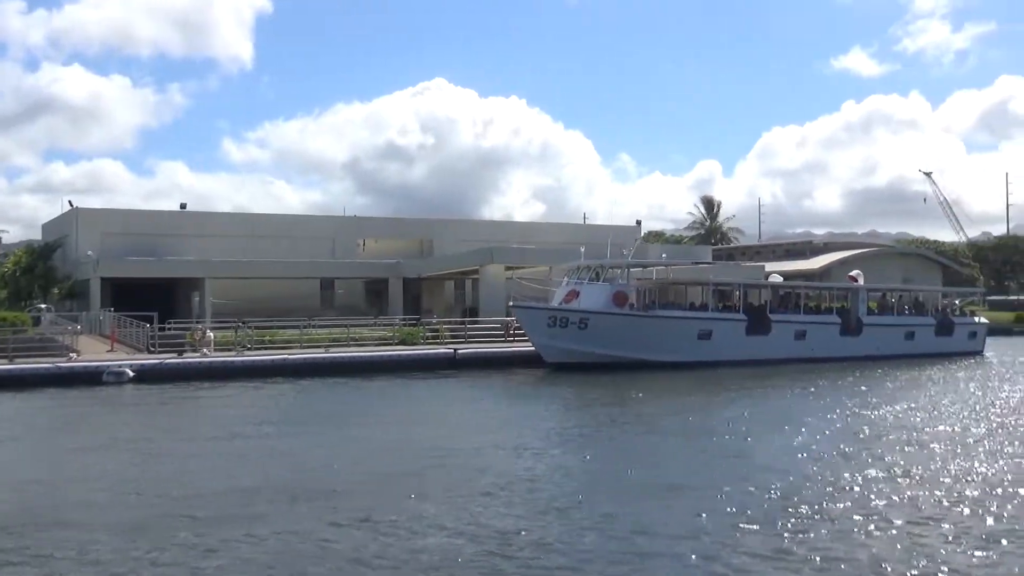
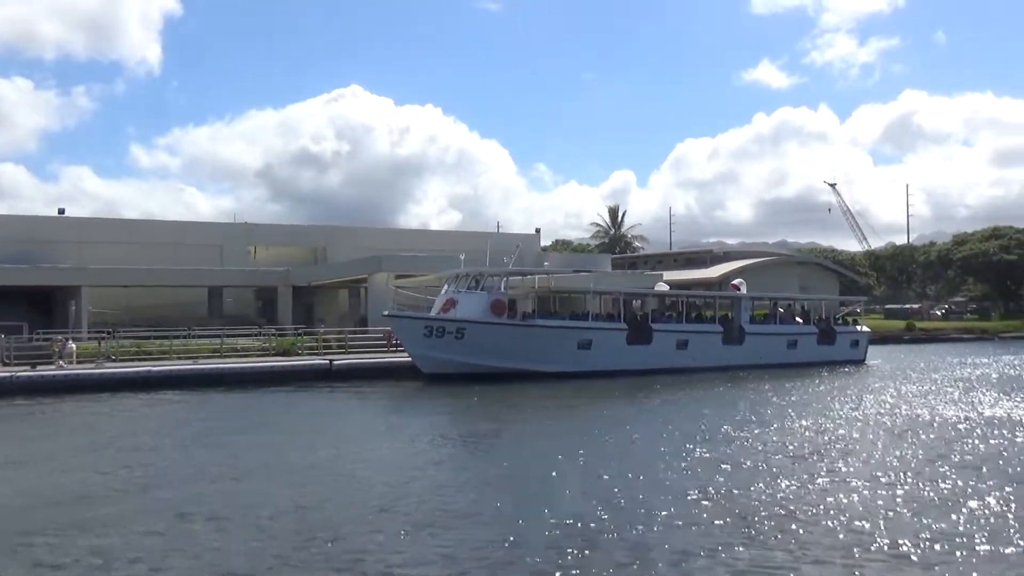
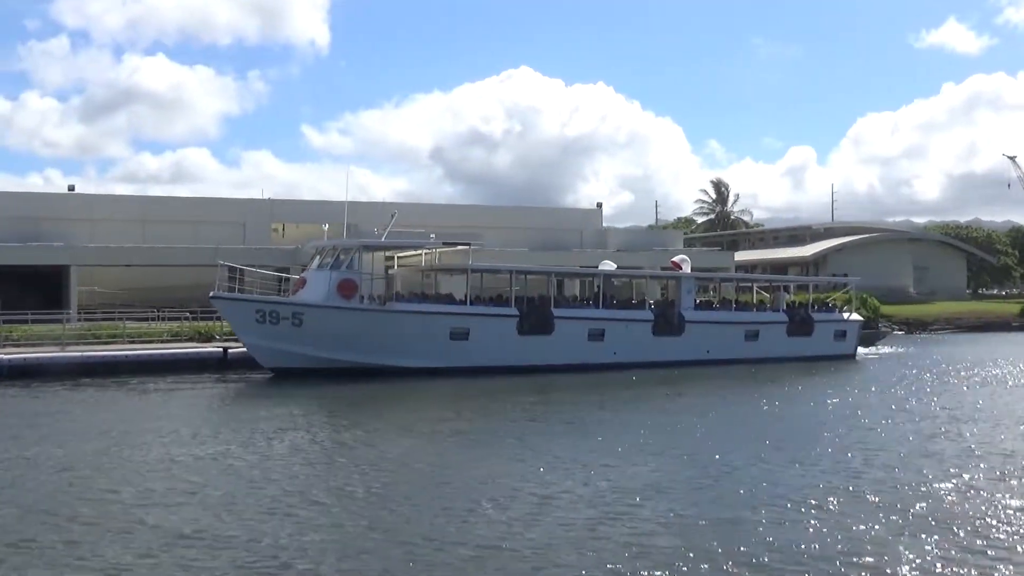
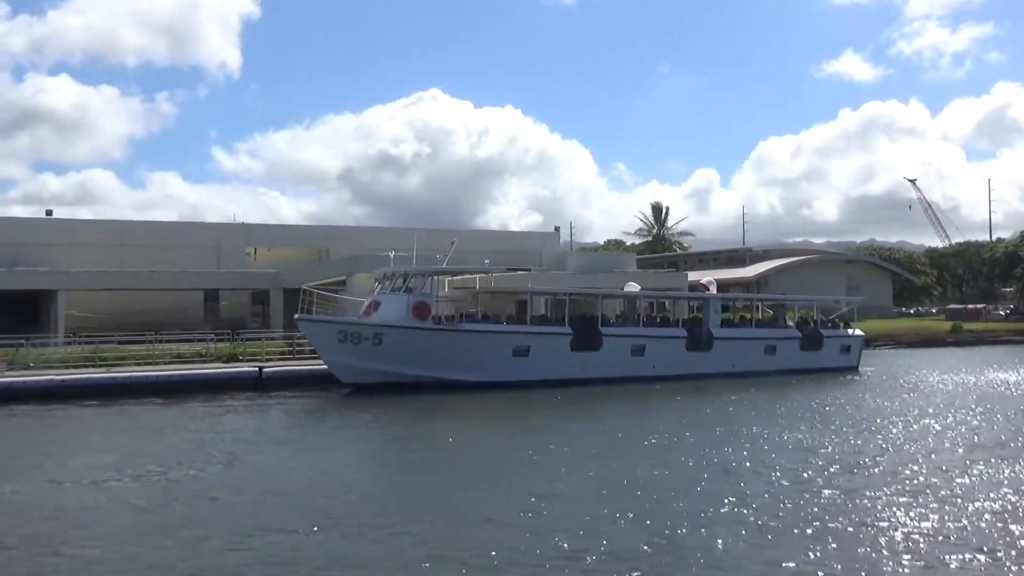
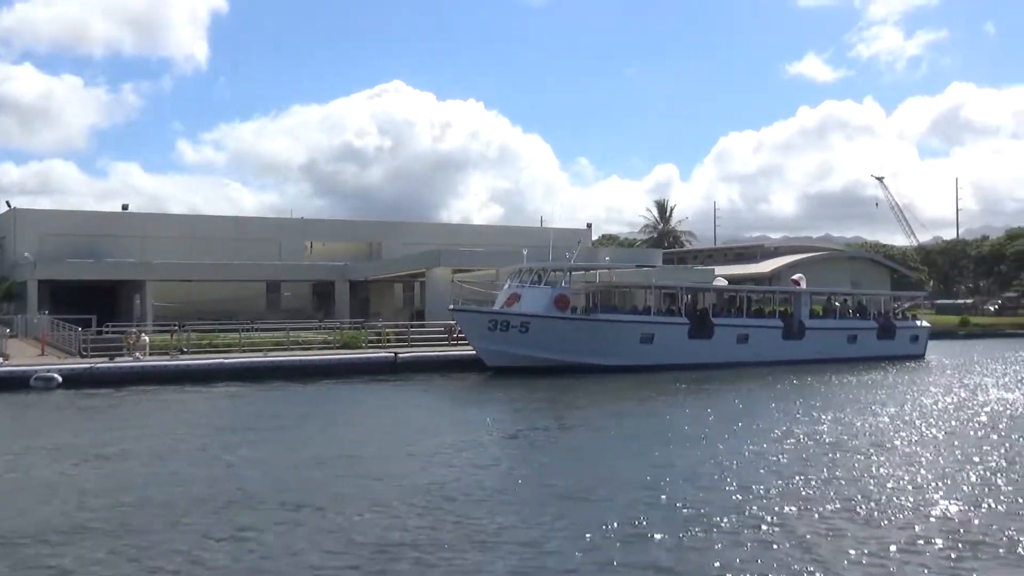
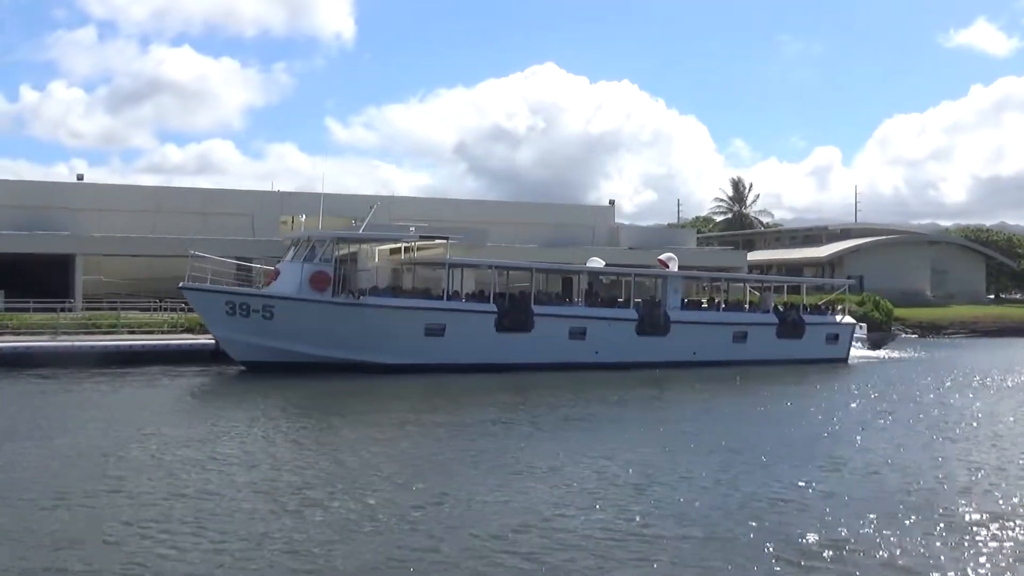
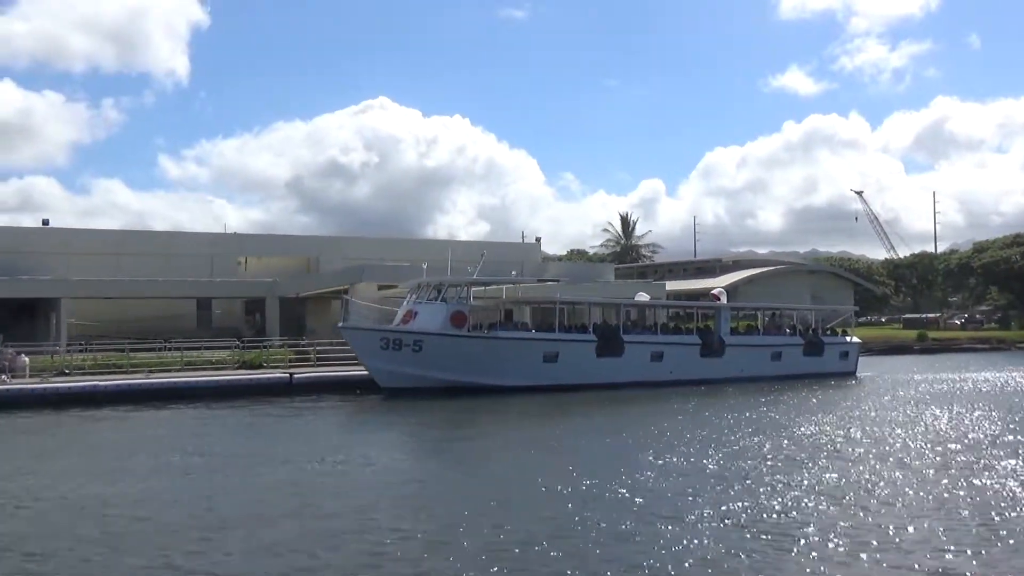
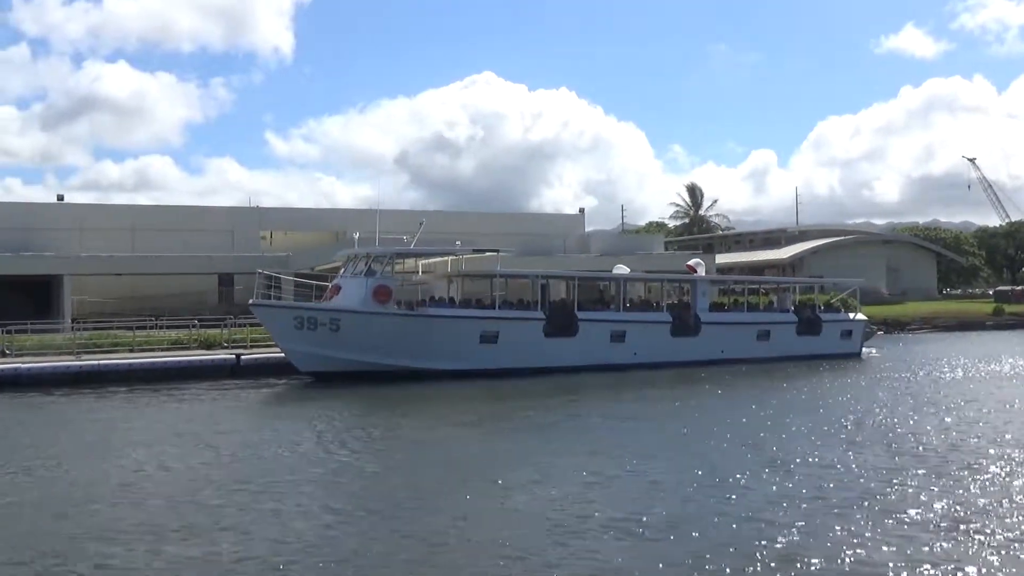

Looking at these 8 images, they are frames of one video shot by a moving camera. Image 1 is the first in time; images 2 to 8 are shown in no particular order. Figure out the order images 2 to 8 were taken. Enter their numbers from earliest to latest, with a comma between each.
5, 2, 7, 4, 8, 3, 6
